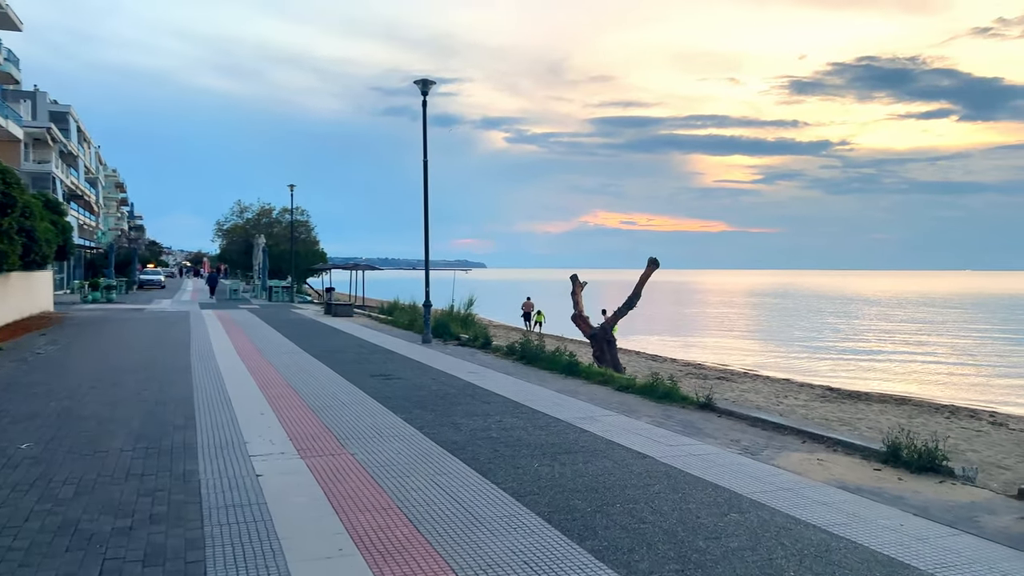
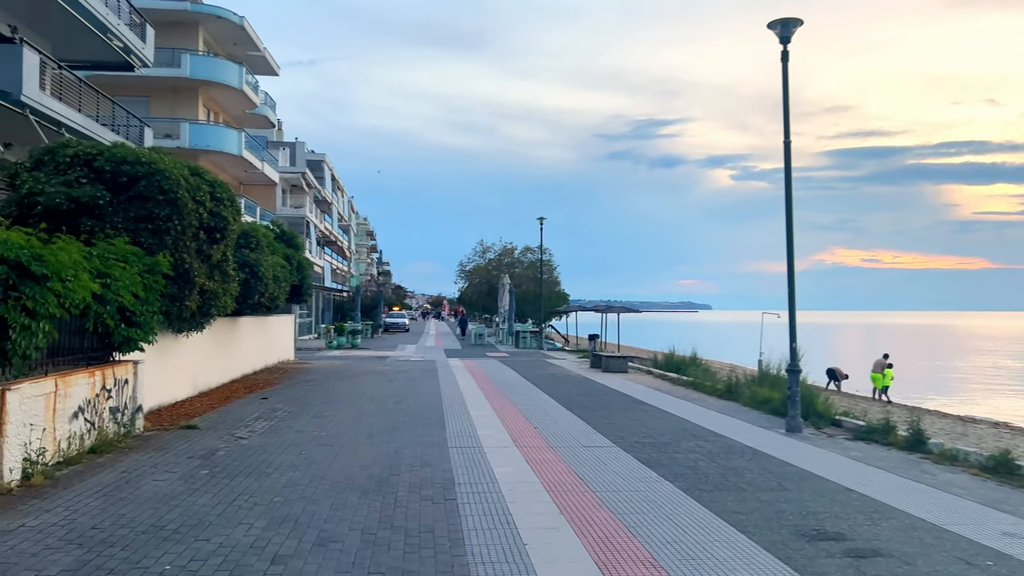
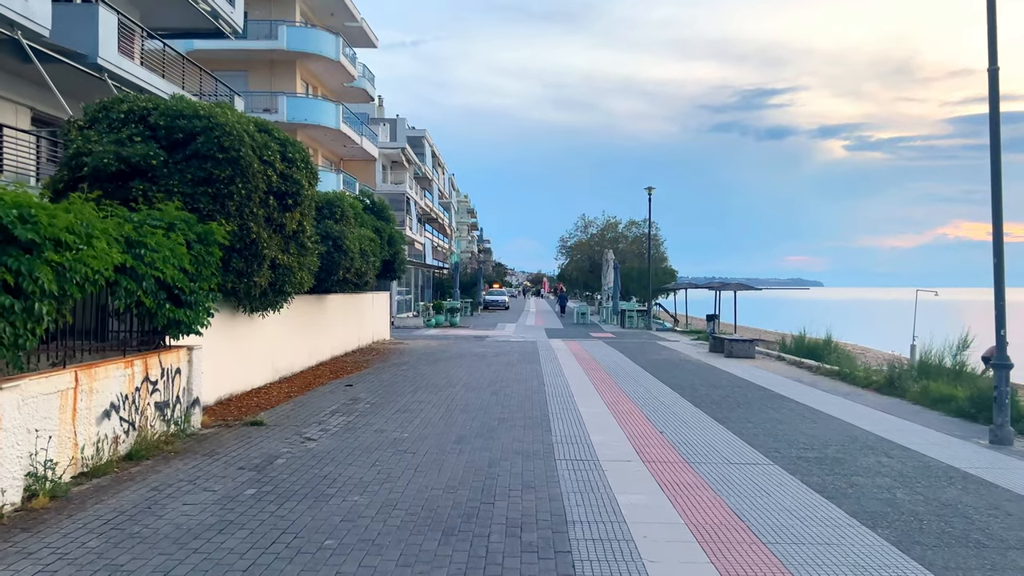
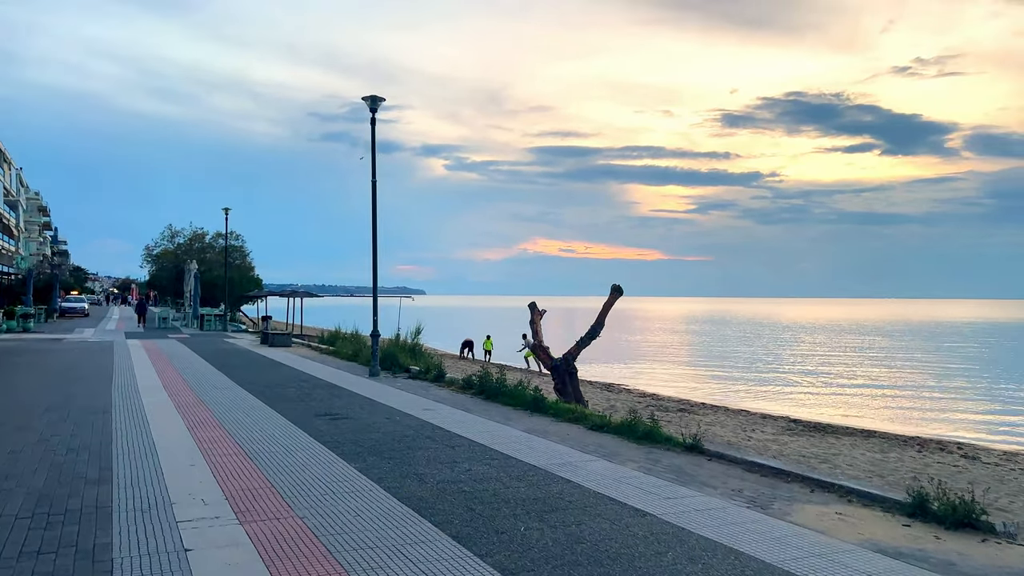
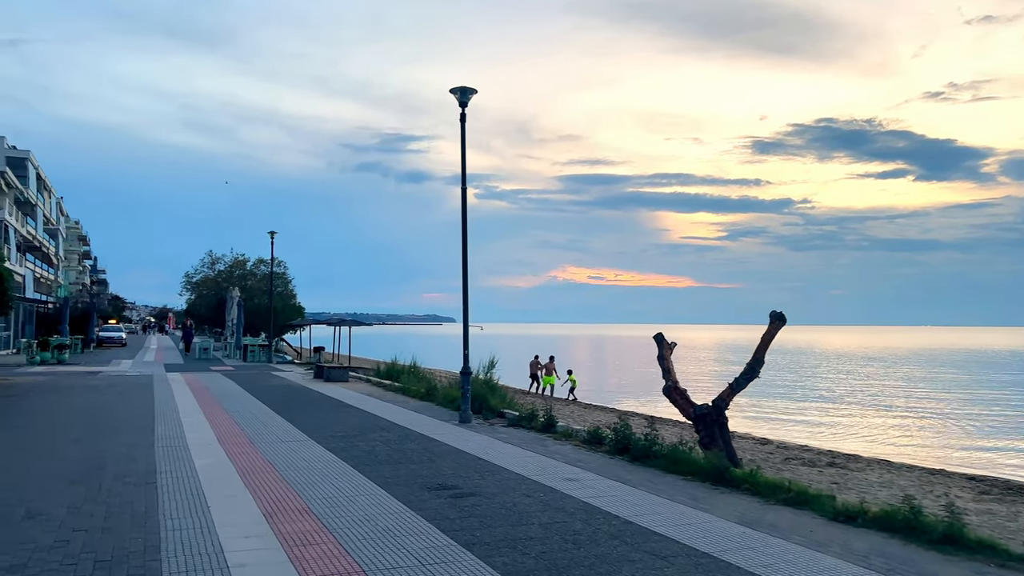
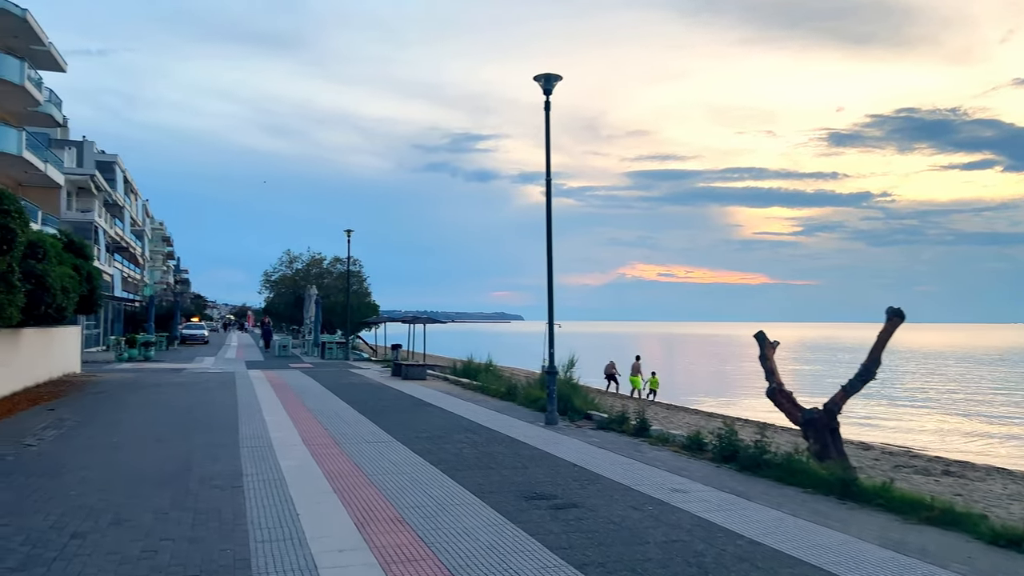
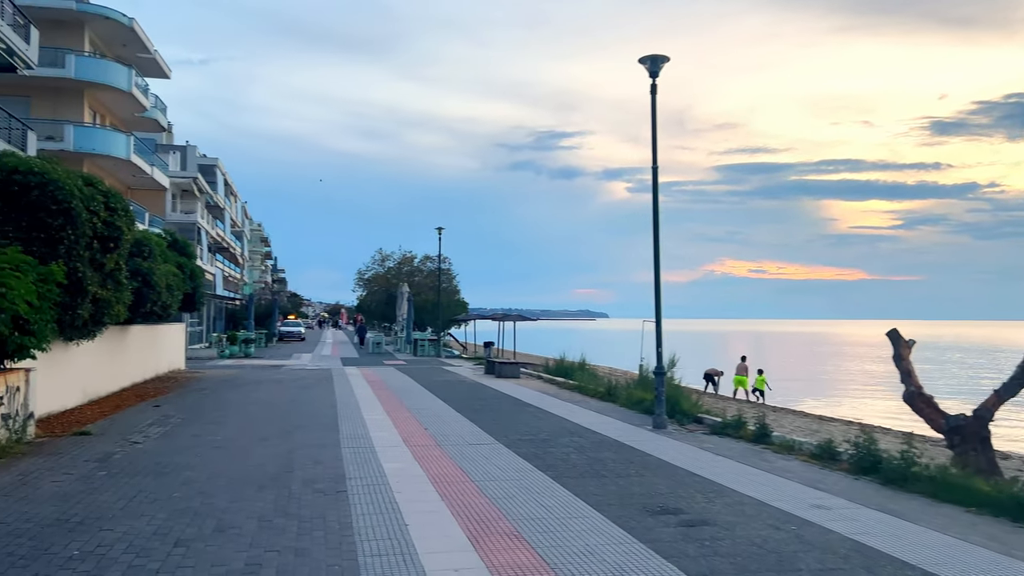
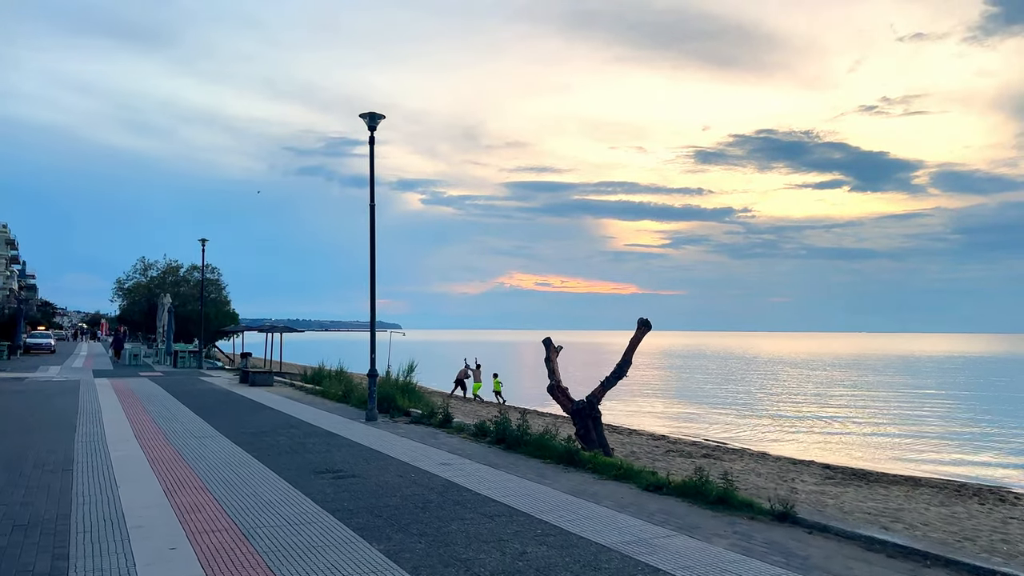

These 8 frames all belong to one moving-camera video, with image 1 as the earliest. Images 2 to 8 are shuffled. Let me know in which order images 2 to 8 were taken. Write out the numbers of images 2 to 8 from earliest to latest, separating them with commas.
4, 8, 5, 6, 7, 2, 3
